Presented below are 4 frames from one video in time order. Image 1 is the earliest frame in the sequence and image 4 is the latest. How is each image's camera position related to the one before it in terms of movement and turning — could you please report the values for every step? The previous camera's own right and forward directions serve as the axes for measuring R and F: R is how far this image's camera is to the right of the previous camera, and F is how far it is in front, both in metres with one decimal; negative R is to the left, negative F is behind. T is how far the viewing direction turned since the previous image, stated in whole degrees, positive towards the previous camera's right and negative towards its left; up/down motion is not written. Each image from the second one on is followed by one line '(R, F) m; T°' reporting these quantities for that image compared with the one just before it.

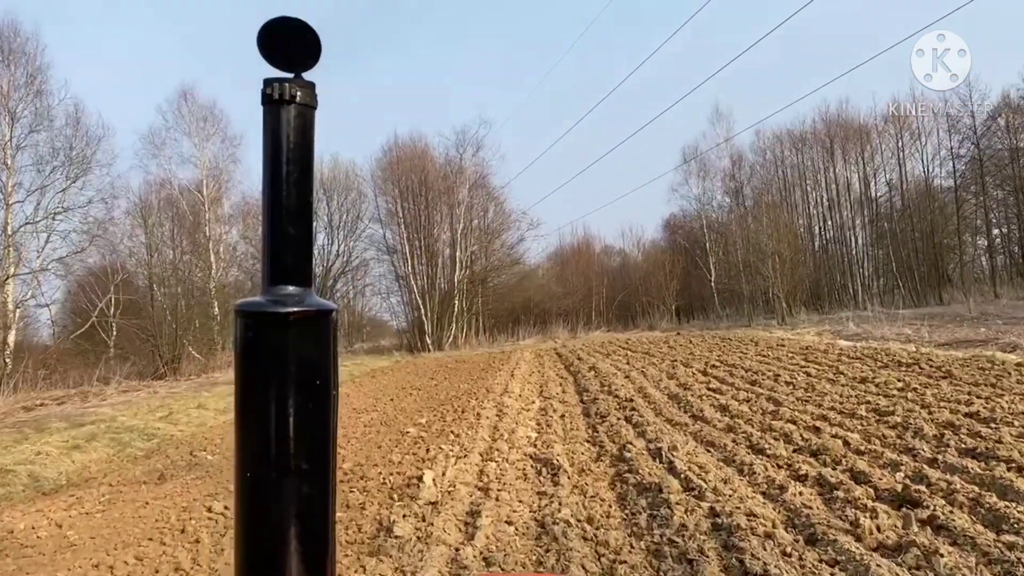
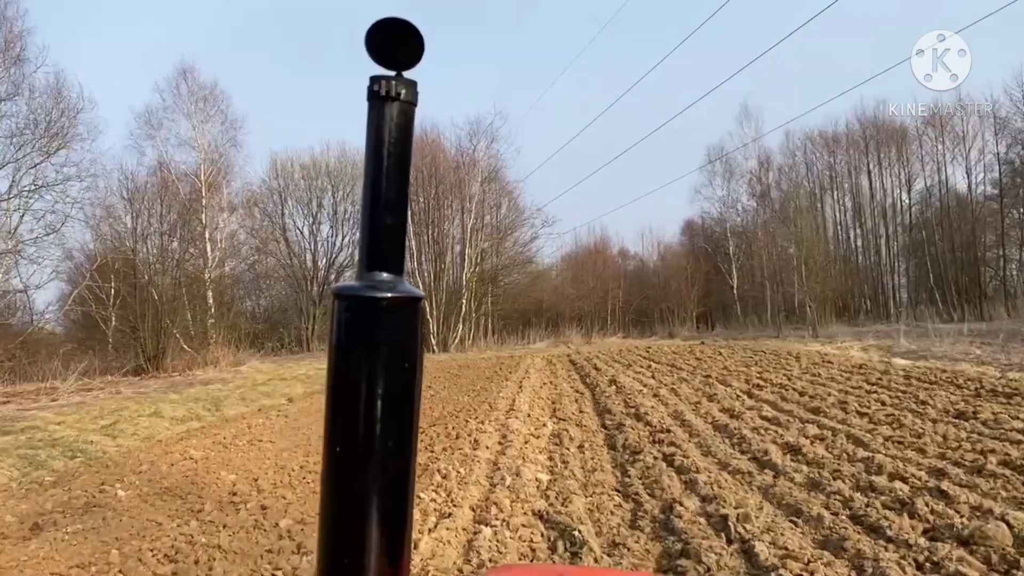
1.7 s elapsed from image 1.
(0.0, +1.8) m; -1°
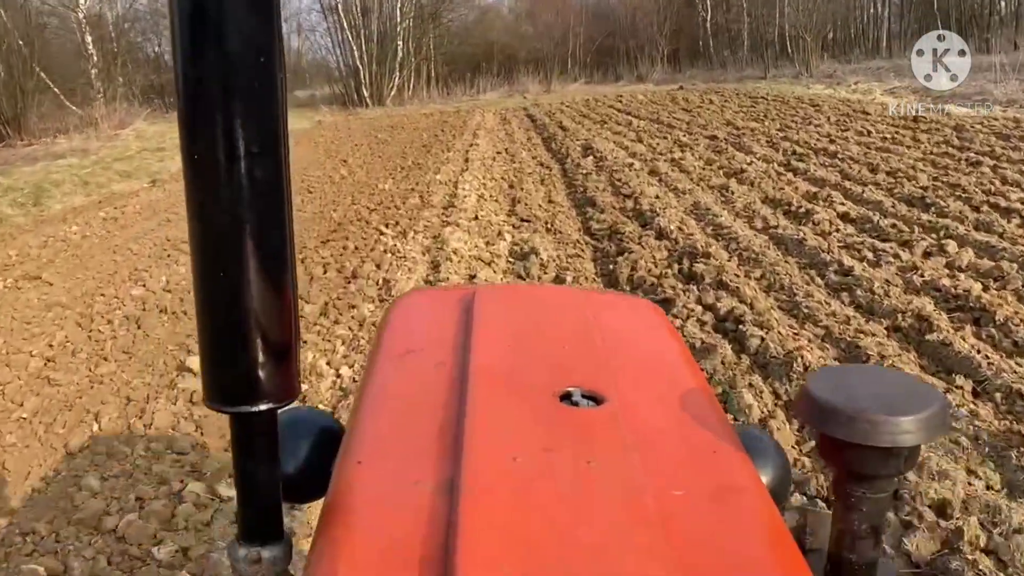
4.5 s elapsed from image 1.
(+0.1, +3.2) m; +3°
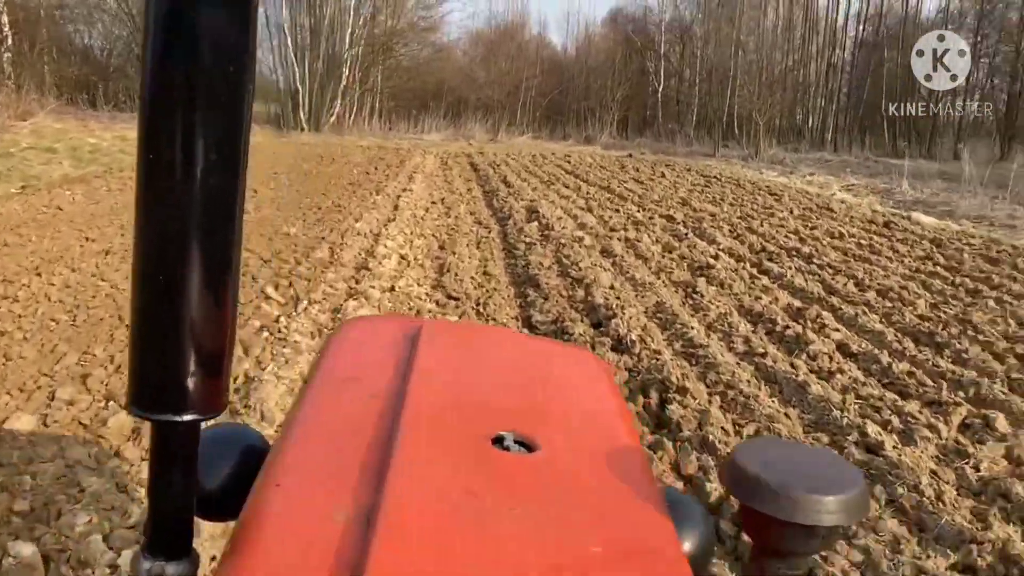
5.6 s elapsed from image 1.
(0.0, +1.1) m; +5°
